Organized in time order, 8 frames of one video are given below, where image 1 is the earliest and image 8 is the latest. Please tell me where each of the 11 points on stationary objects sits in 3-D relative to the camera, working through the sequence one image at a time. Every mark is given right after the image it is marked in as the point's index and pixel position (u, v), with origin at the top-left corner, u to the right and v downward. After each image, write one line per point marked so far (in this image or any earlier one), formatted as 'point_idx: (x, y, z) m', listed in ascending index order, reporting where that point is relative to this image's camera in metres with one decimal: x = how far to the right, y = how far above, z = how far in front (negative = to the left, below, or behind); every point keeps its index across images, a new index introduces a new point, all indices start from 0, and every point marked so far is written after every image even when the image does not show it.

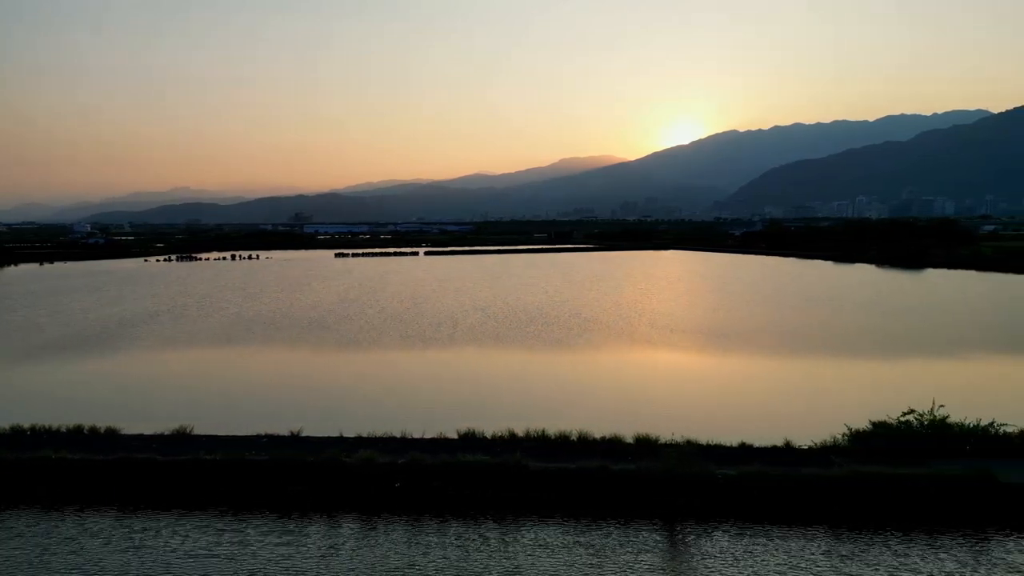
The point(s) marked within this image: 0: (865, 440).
0: (+2.6, -1.2, +5.7) m
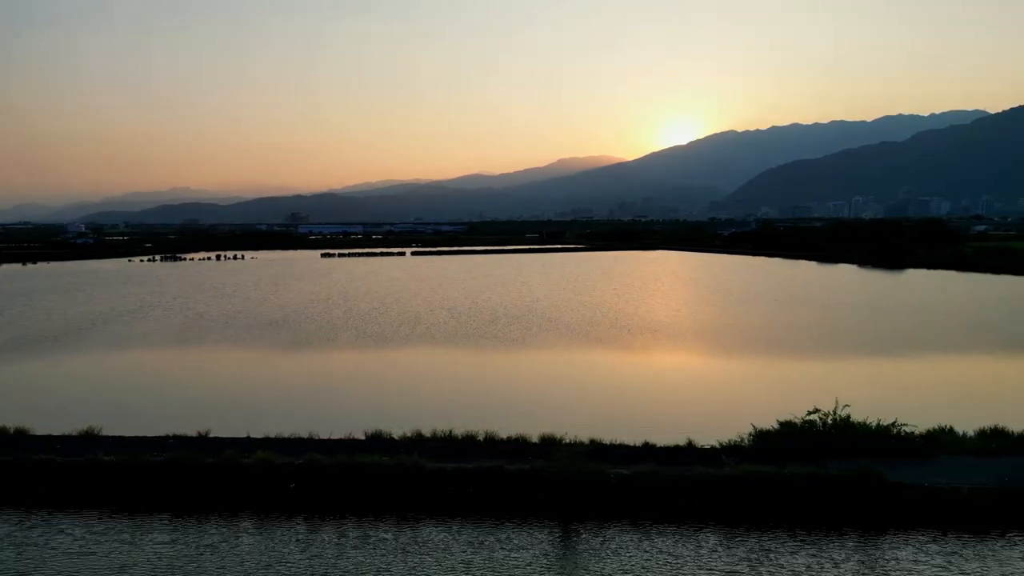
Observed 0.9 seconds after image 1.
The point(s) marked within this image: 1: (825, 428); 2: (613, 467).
0: (+1.9, -1.2, +5.7) m
1: (+2.4, -1.1, +5.7) m
2: (+0.7, -1.2, +5.2) m
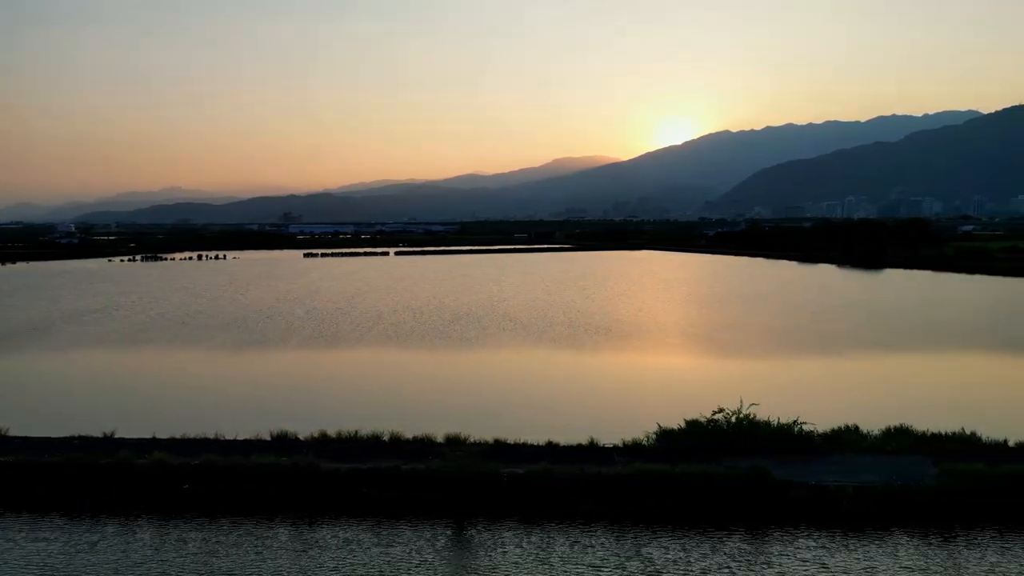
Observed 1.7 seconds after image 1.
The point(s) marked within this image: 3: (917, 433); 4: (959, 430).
0: (+1.2, -1.1, +5.7) m
1: (+1.6, -1.1, +5.7) m
2: (-0.1, -1.2, +5.2) m
3: (+3.2, -1.1, +5.8) m
4: (+3.5, -1.1, +5.9) m
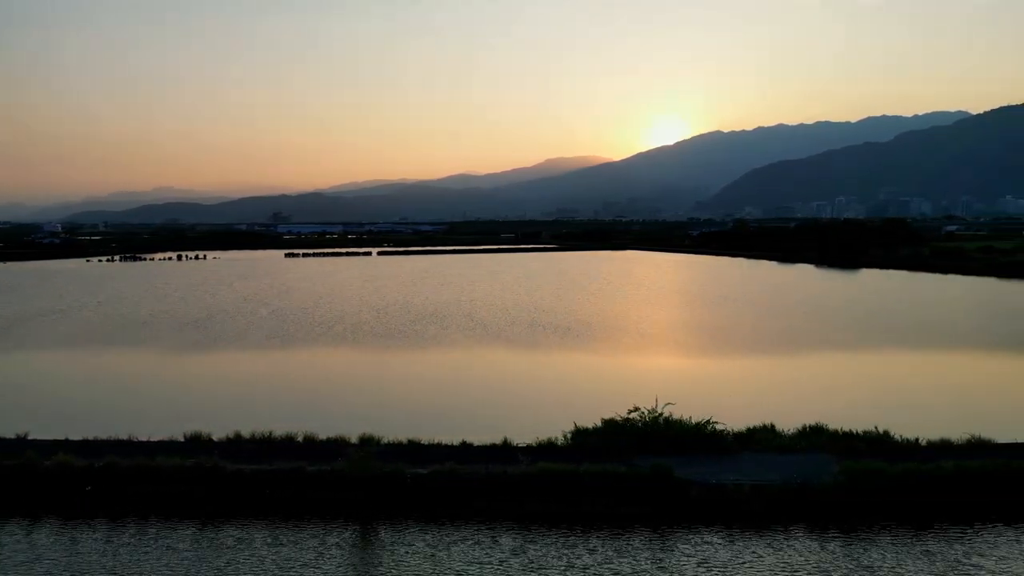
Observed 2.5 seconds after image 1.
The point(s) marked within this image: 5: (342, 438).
0: (+0.5, -1.1, +5.7) m
1: (+1.0, -1.1, +5.7) m
2: (-0.7, -1.2, +5.2) m
3: (+2.5, -1.1, +5.8) m
4: (+2.9, -1.1, +6.0) m
5: (-1.3, -1.2, +5.8) m
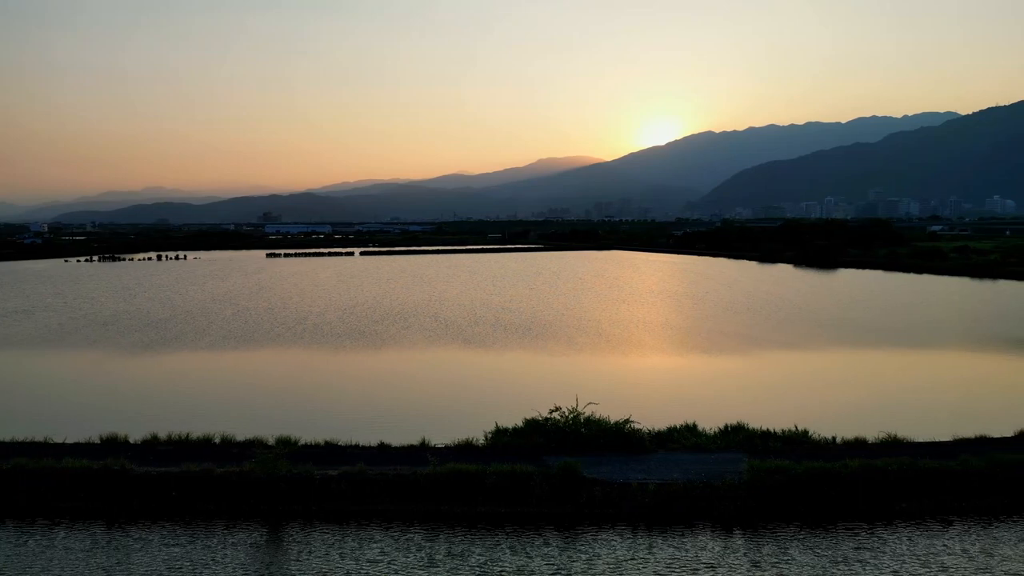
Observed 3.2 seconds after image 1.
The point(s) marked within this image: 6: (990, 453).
0: (-0.1, -1.1, +5.7) m
1: (+0.4, -1.1, +5.7) m
2: (-1.3, -1.2, +5.2) m
3: (+1.9, -1.1, +5.9) m
4: (+2.3, -1.1, +6.0) m
5: (-1.9, -1.2, +5.7) m
6: (+3.4, -1.2, +5.3) m
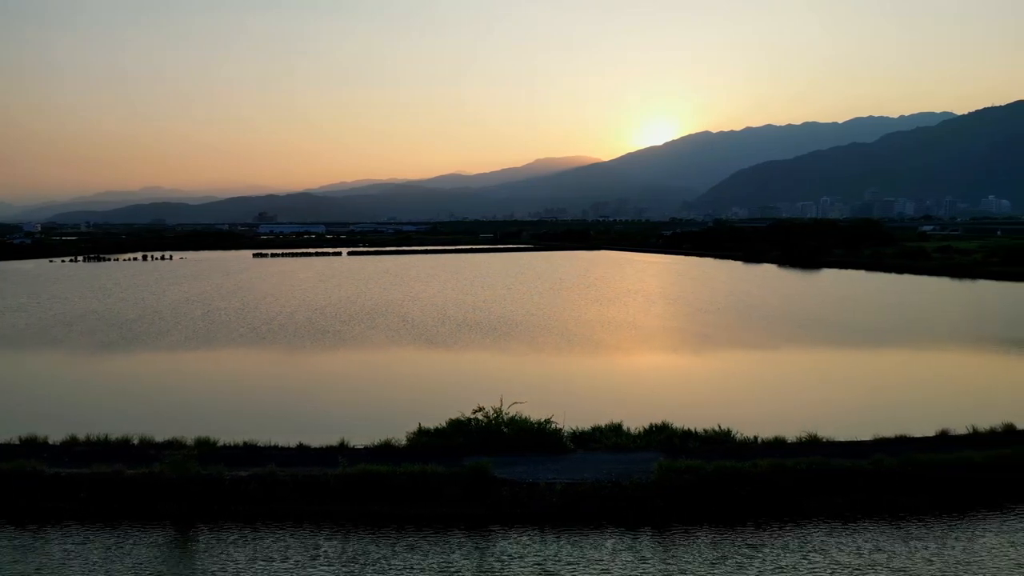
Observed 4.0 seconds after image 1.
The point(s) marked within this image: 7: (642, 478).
0: (-0.7, -1.1, +5.7) m
1: (-0.2, -1.1, +5.7) m
2: (-1.9, -1.2, +5.1) m
3: (+1.3, -1.1, +5.9) m
4: (+1.7, -1.1, +6.0) m
5: (-2.5, -1.2, +5.7) m
6: (+2.8, -1.2, +5.3) m
7: (+0.9, -1.3, +5.0) m
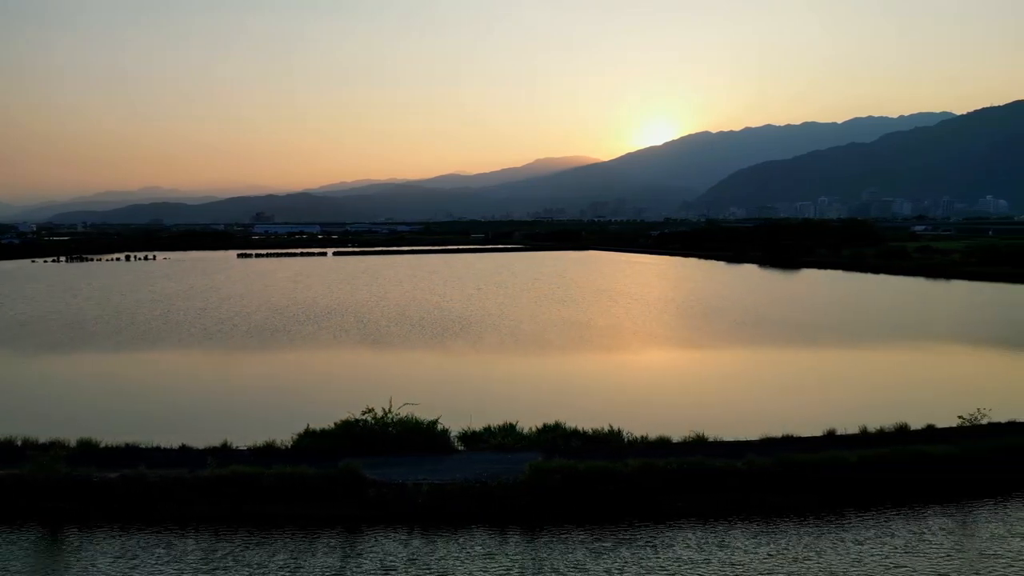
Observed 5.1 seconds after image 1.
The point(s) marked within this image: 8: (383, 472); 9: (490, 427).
0: (-1.6, -1.1, +5.6) m
1: (-1.1, -1.1, +5.7) m
2: (-2.8, -1.2, +5.1) m
3: (+0.4, -1.1, +5.8) m
4: (+0.8, -1.1, +6.0) m
5: (-3.4, -1.2, +5.7) m
6: (+2.0, -1.2, +5.3) m
7: (0.0, -1.3, +5.0) m
8: (-0.8, -1.2, +5.0) m
9: (-0.2, -1.1, +6.1) m
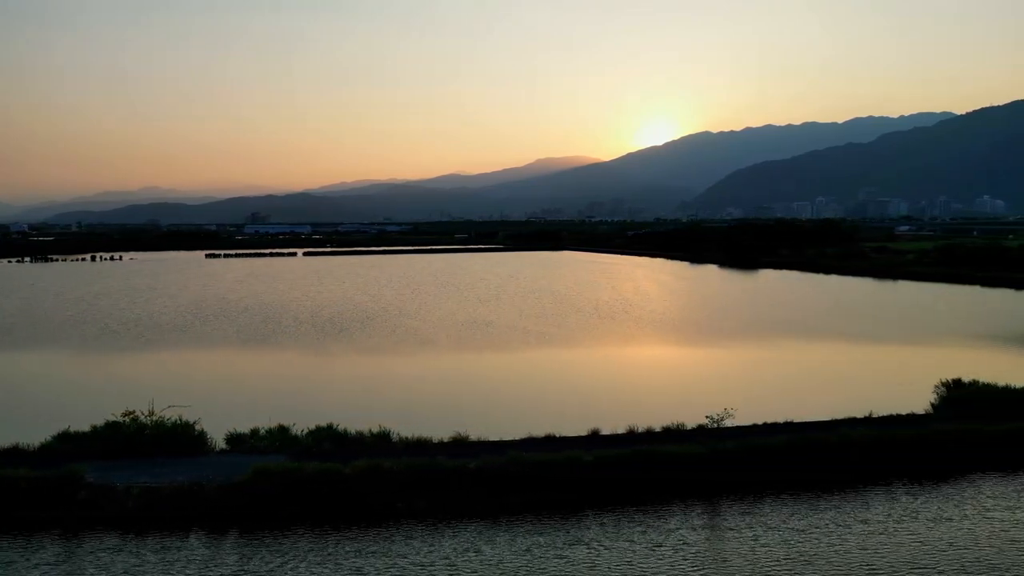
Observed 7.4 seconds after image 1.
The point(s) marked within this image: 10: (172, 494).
0: (-3.4, -1.1, +5.6) m
1: (-2.9, -1.1, +5.6) m
2: (-4.6, -1.2, +5.0) m
3: (-1.4, -1.1, +5.8) m
4: (-1.0, -1.1, +6.0) m
5: (-5.2, -1.2, +5.6) m
6: (+0.2, -1.2, +5.3) m
7: (-1.8, -1.3, +4.9) m
8: (-2.6, -1.2, +5.0) m
9: (-2.0, -1.1, +6.0) m
10: (-2.1, -1.3, +4.8) m
